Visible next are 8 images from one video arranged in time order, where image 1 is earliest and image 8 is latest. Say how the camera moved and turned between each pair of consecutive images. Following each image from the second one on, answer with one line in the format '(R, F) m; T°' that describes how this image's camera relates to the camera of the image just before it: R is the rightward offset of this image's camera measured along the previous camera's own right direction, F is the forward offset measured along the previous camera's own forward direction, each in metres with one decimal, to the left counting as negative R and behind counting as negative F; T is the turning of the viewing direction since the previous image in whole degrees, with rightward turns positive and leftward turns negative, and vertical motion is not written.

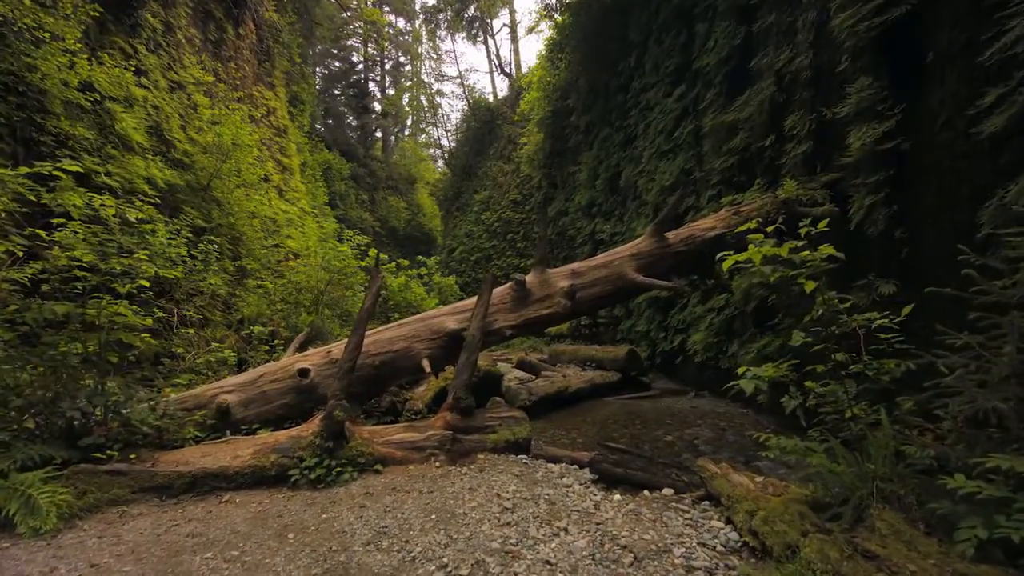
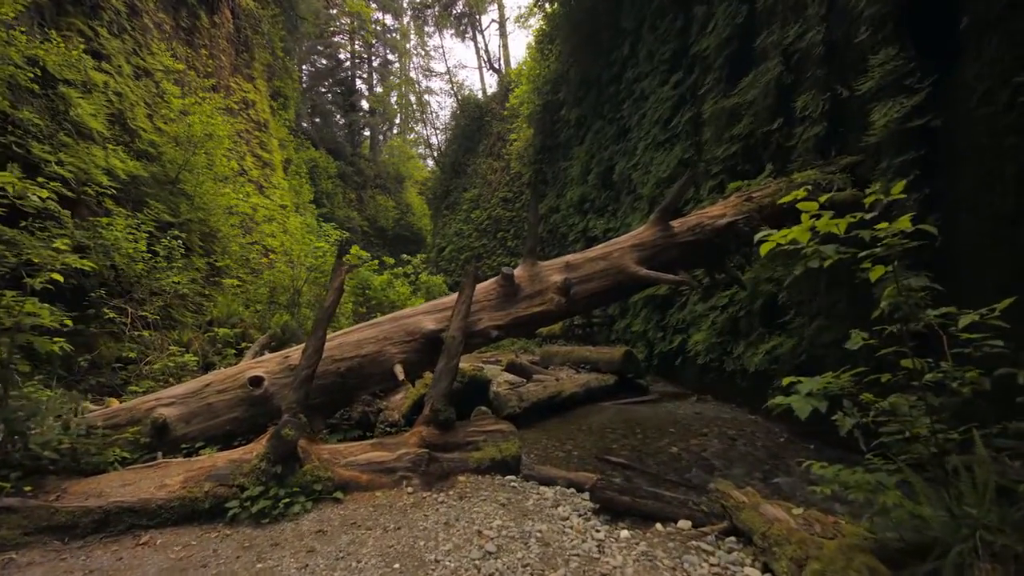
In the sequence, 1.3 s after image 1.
(0.0, +0.5) m; +1°
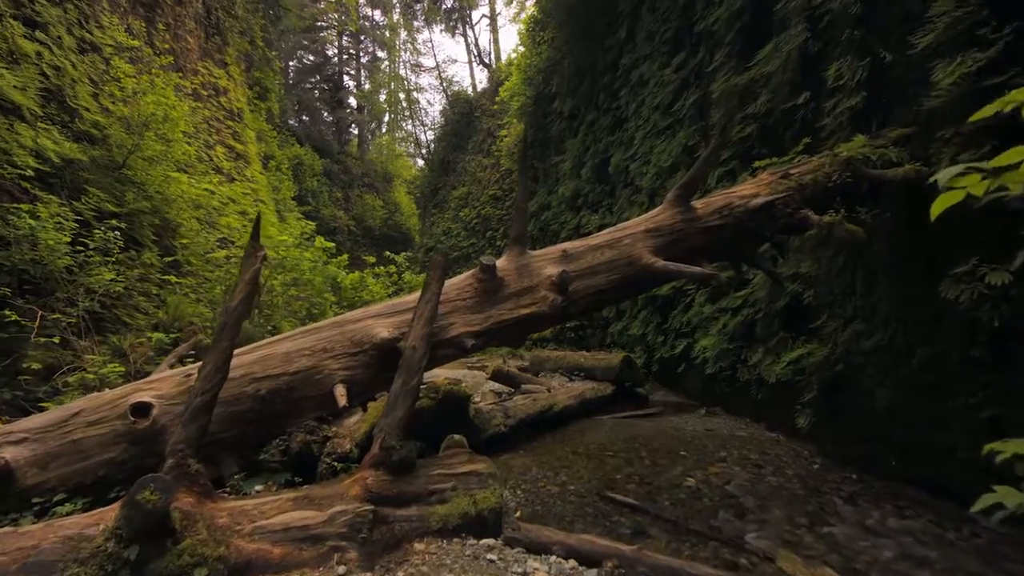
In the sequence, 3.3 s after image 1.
(+0.1, +0.8) m; +1°
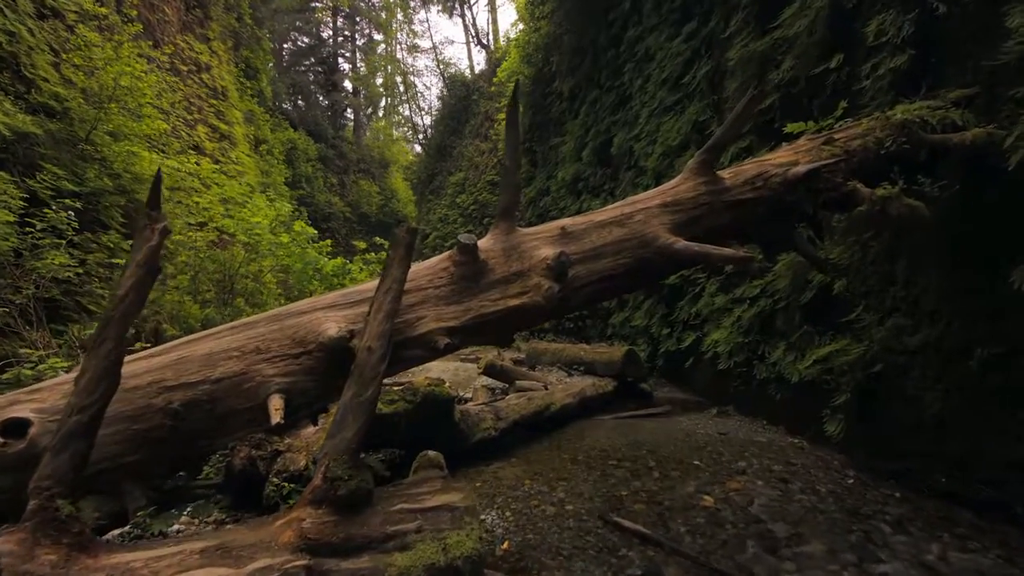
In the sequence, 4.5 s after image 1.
(+0.1, +0.6) m; 0°
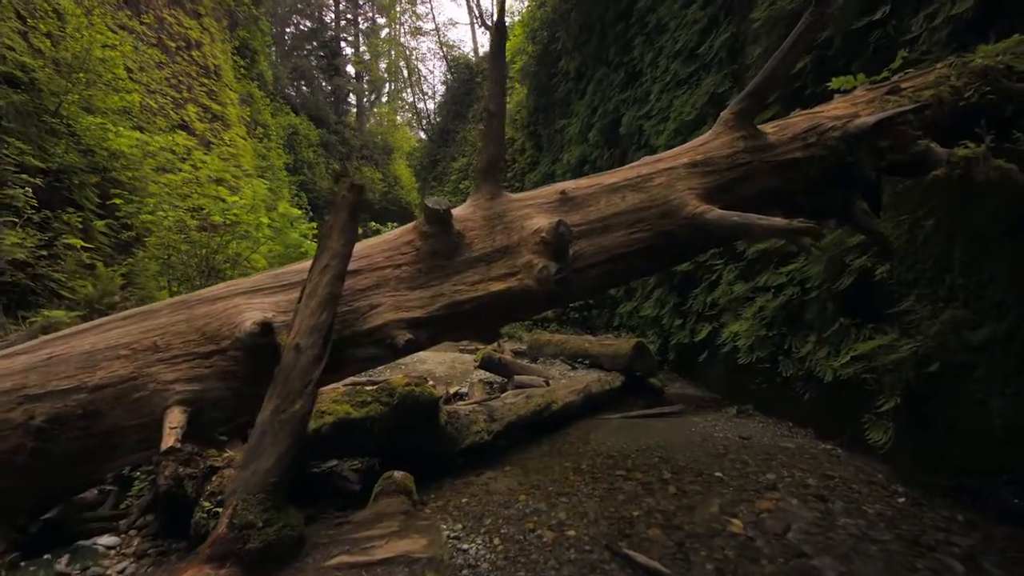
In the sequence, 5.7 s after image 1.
(+0.1, +0.5) m; -1°
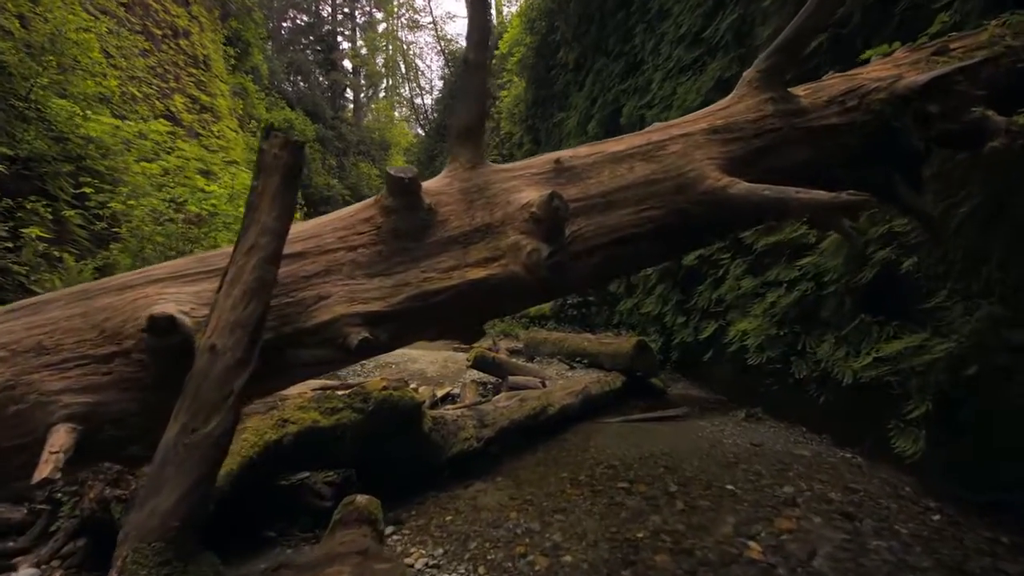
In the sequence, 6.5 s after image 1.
(0.0, +0.3) m; 0°
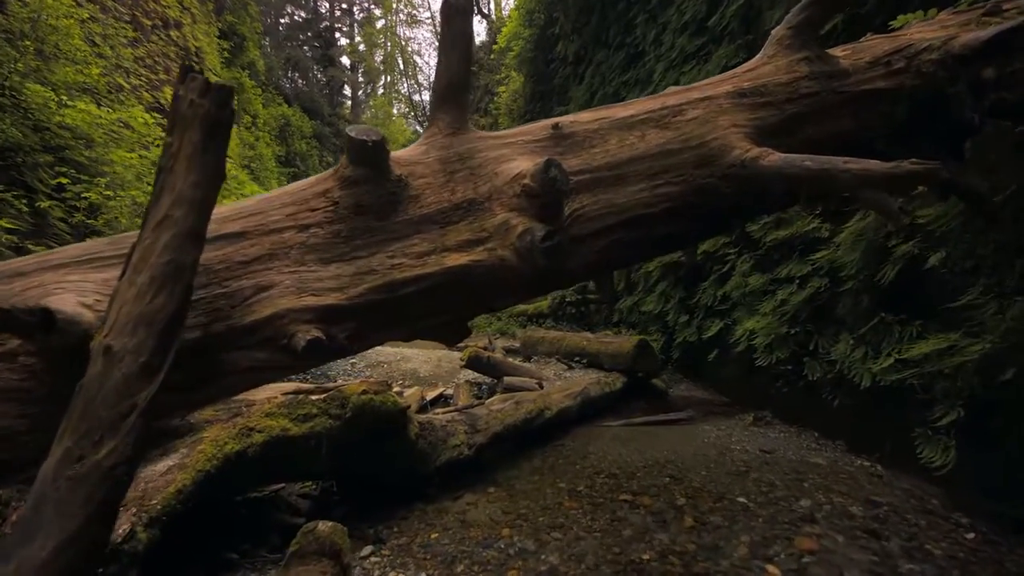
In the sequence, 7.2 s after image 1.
(0.0, +0.3) m; 0°
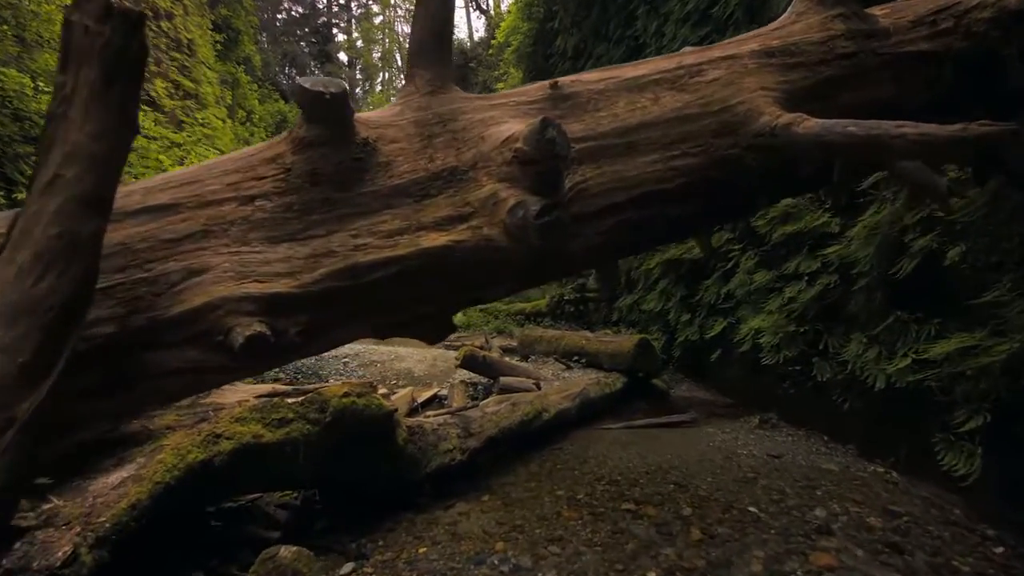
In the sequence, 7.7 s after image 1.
(0.0, +0.2) m; 0°
